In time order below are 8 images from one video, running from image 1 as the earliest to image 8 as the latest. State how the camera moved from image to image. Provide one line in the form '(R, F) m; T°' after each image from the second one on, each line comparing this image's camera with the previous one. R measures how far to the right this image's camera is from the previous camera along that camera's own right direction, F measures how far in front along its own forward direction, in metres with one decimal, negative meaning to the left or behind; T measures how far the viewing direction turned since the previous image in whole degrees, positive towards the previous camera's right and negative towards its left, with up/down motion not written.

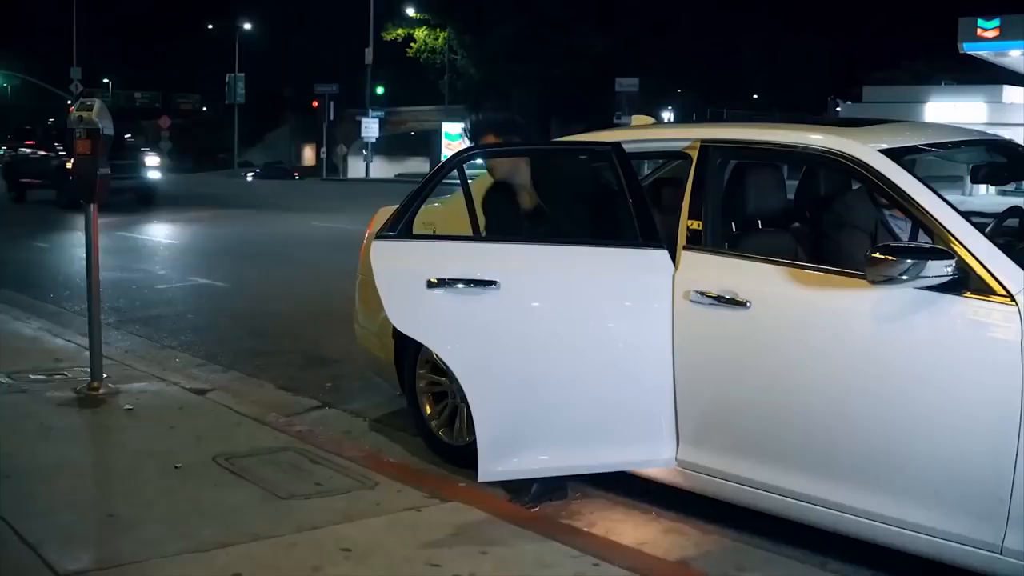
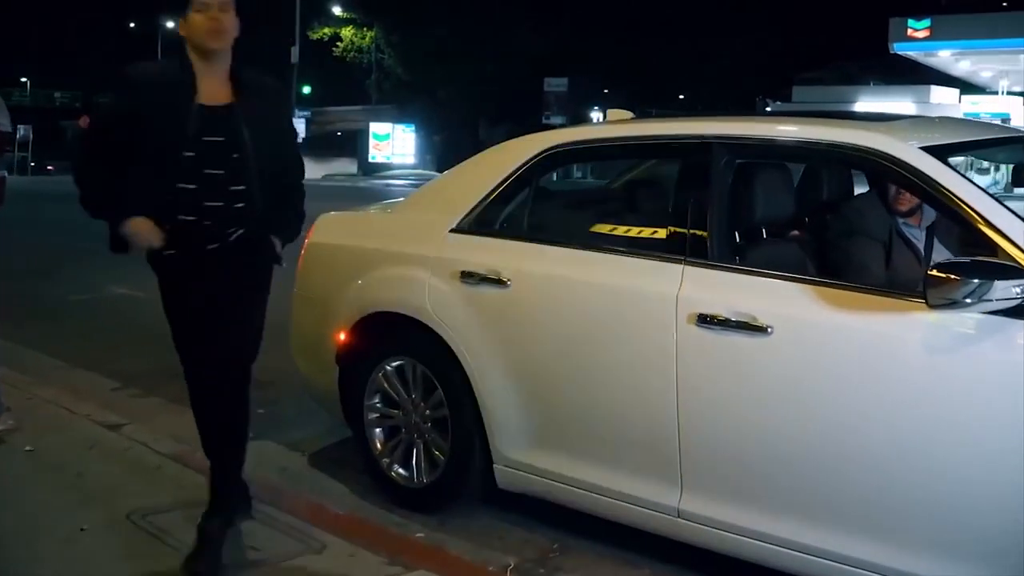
(-0.1, +0.7) m; +3°
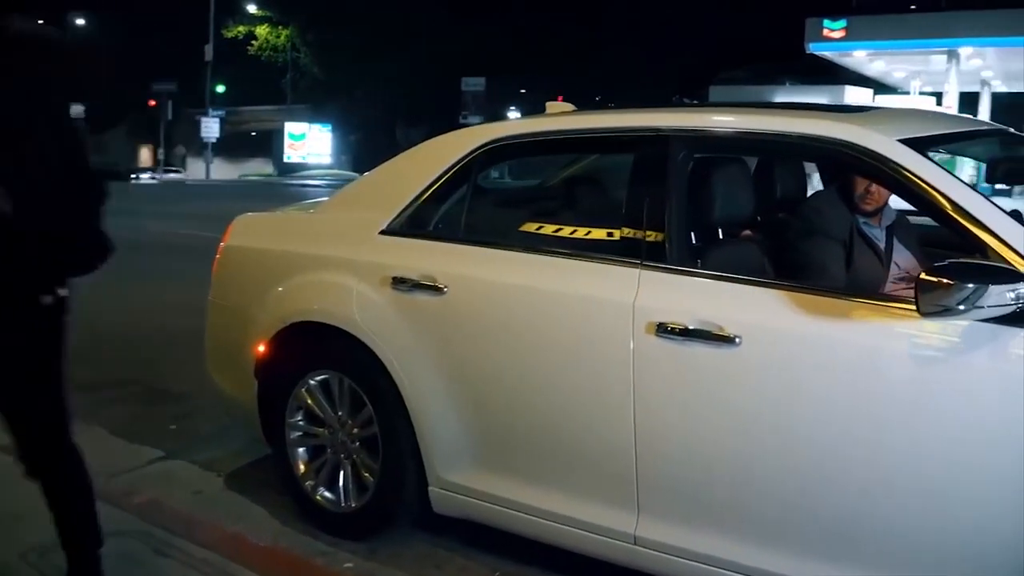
(-0.1, +0.4) m; +3°
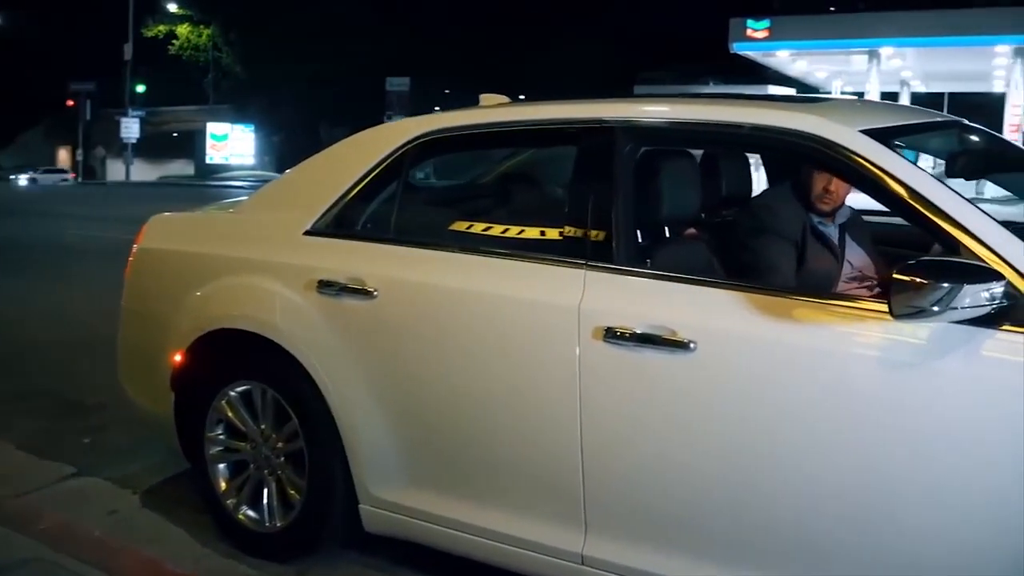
(0.0, +0.3) m; +3°
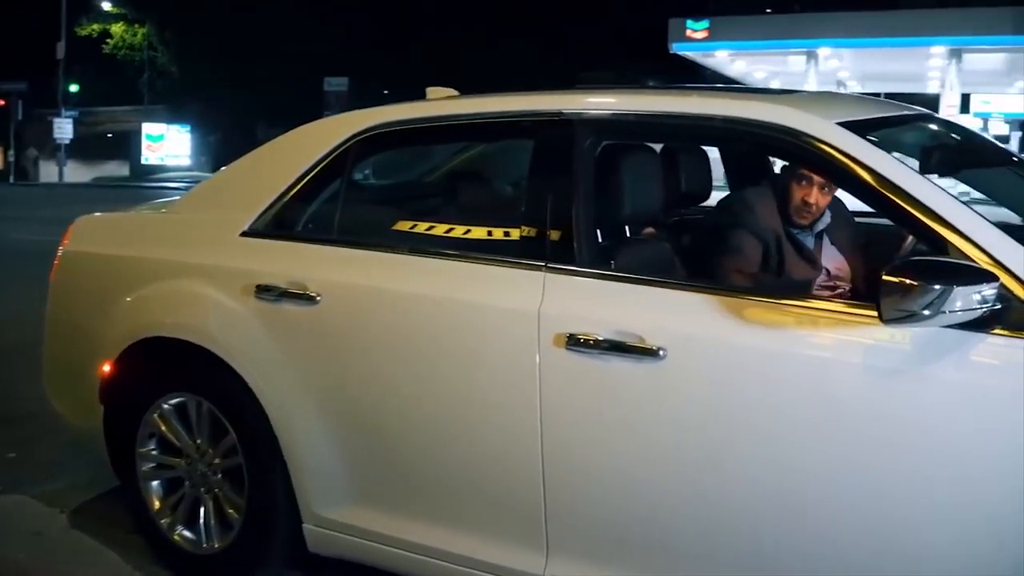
(0.0, +0.2) m; +2°
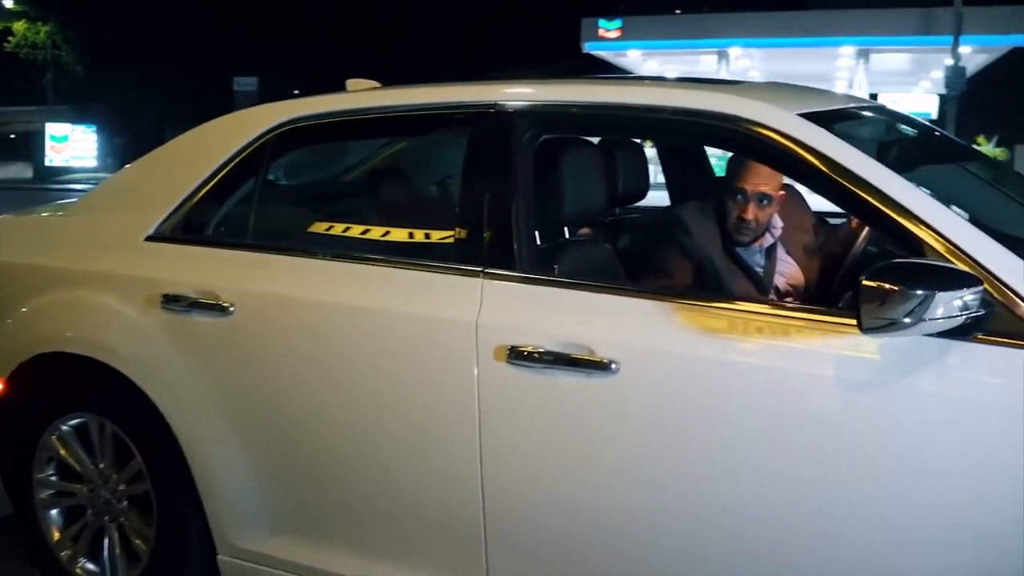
(0.0, +0.3) m; +4°
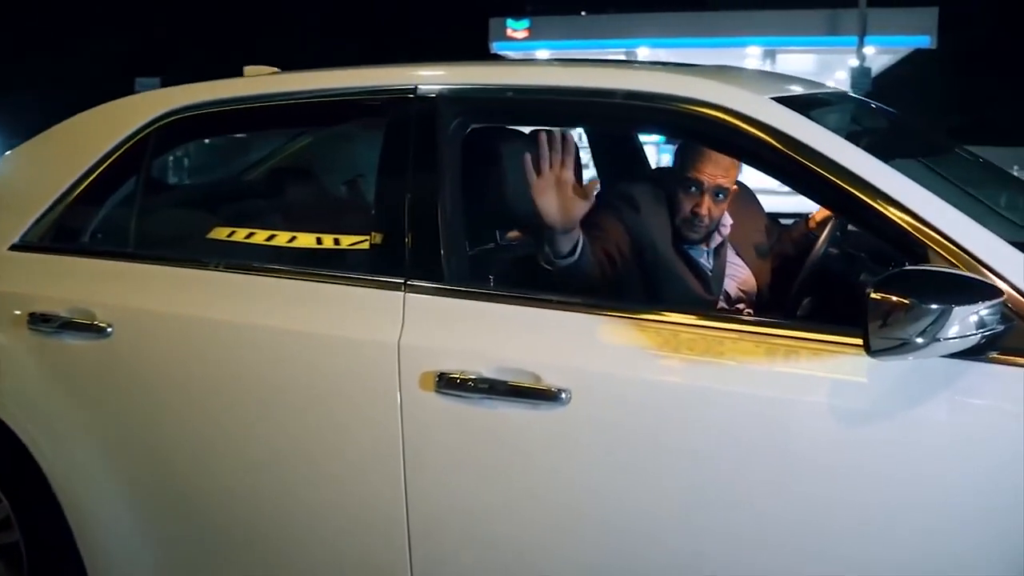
(0.0, +0.4) m; +4°
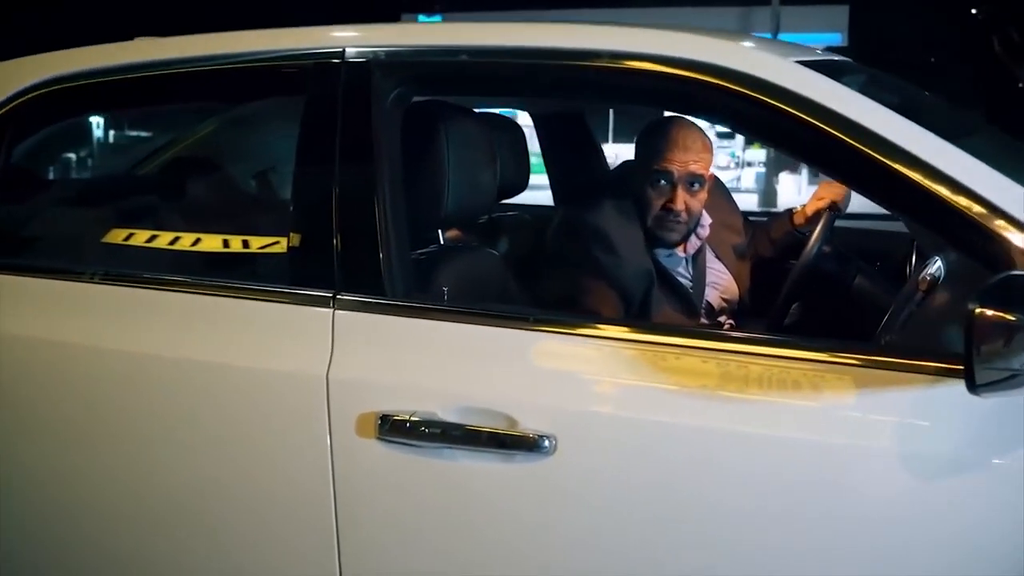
(-0.1, +0.5) m; +4°
